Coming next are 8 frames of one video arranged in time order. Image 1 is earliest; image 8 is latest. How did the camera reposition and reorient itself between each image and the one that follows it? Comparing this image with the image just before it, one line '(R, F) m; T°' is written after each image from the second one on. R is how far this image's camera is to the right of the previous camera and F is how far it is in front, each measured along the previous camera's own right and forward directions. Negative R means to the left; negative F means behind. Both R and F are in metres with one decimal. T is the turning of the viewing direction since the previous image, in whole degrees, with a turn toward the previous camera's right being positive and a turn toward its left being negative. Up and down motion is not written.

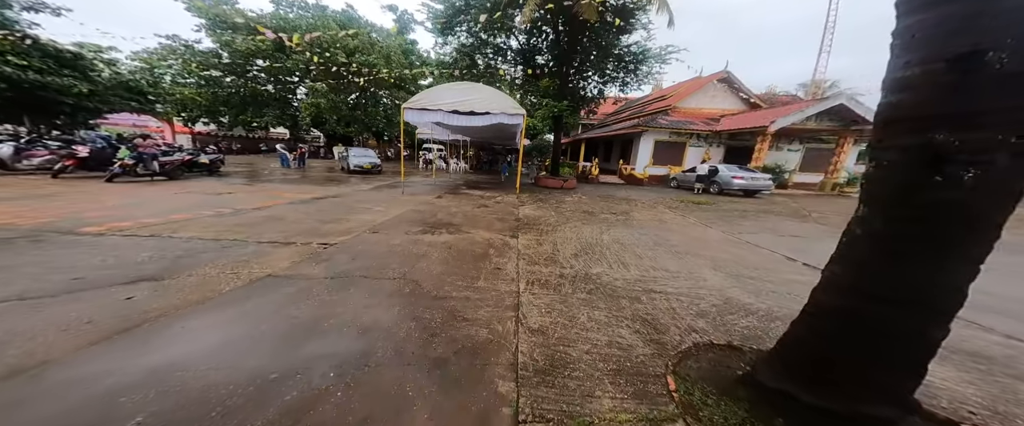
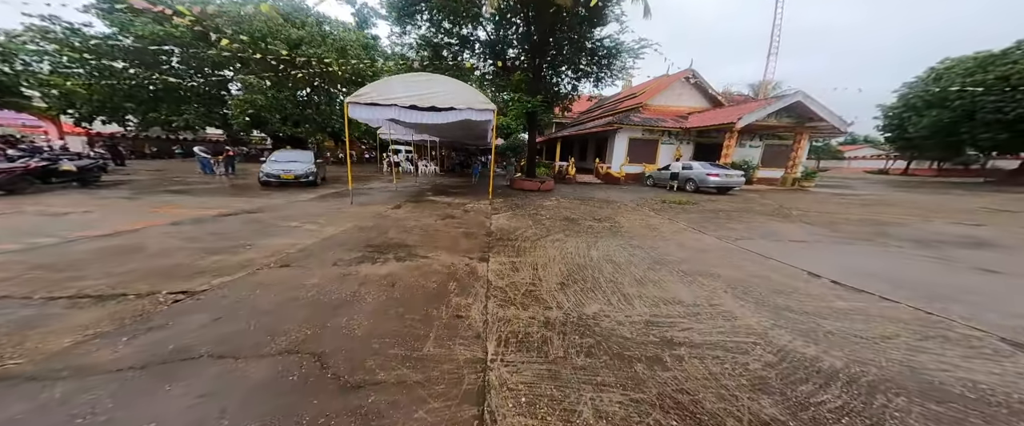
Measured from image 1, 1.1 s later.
(+0.1, +1.1) m; +6°
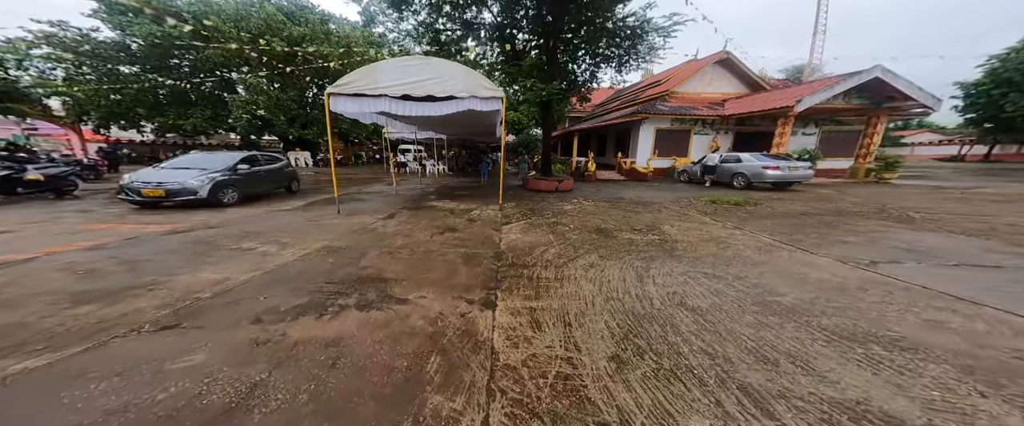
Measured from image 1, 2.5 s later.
(0.0, +1.4) m; -3°
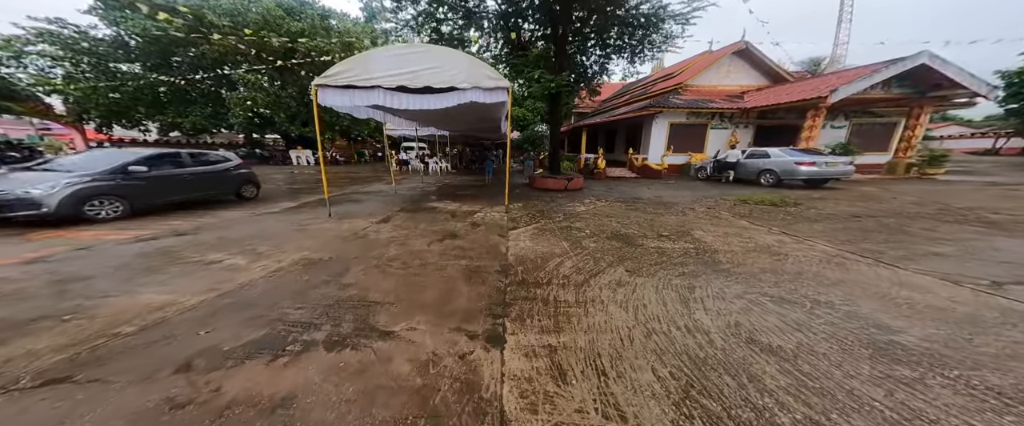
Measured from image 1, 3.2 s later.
(-0.1, +0.6) m; -1°
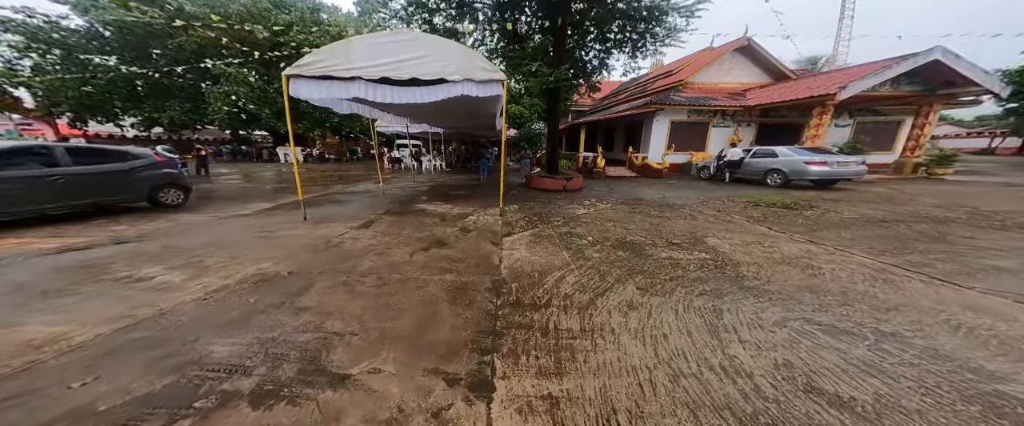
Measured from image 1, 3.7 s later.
(0.0, +0.5) m; +1°
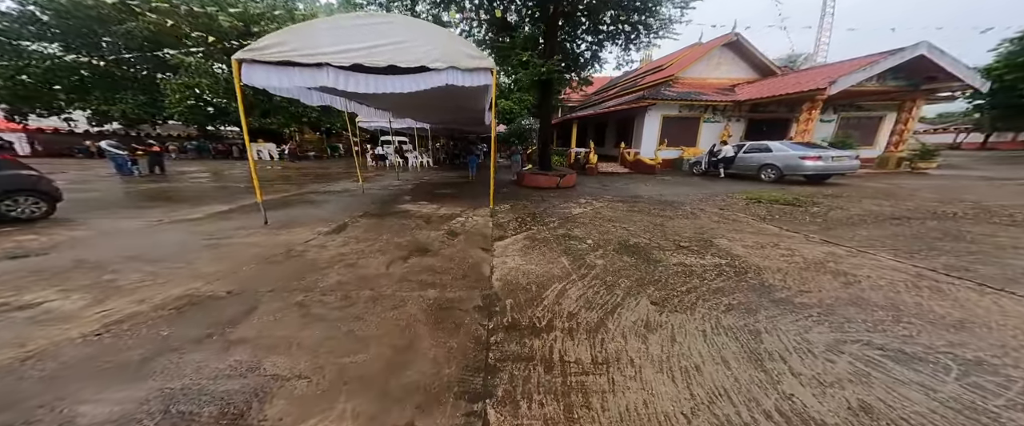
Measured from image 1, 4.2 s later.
(0.0, +0.4) m; +2°
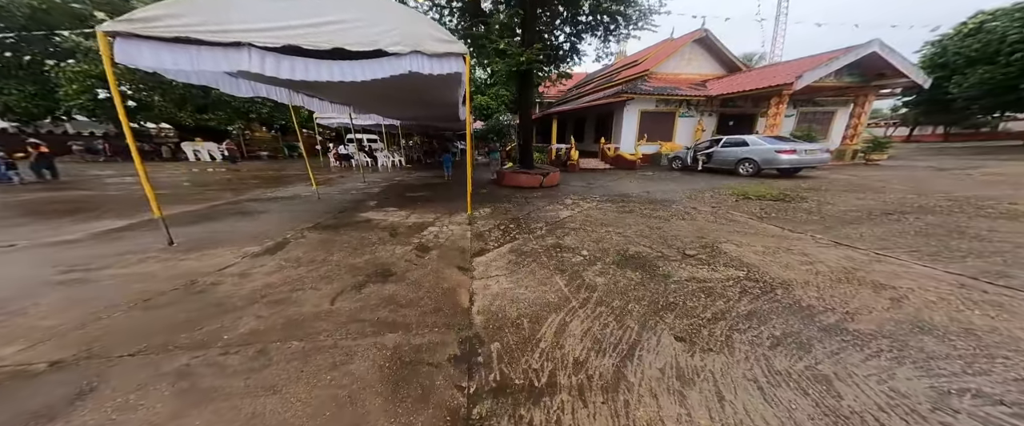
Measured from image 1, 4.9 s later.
(0.0, +0.6) m; +5°
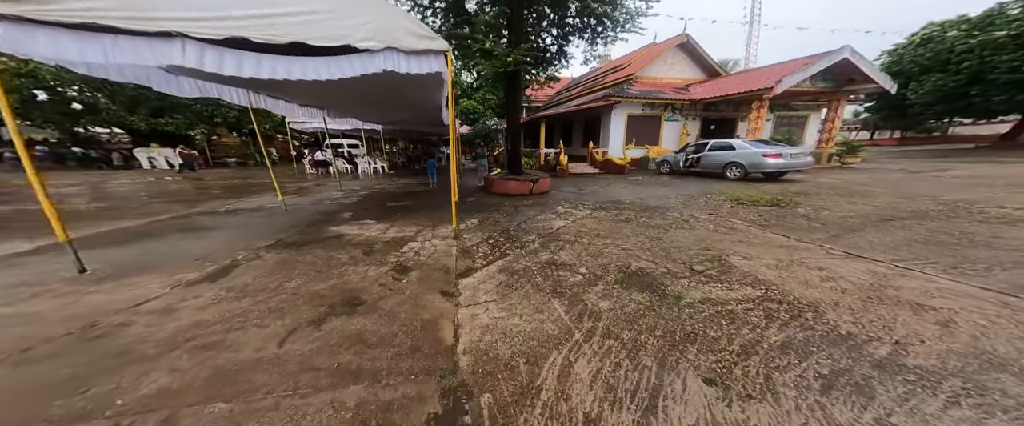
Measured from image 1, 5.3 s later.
(0.0, +0.4) m; +3°
